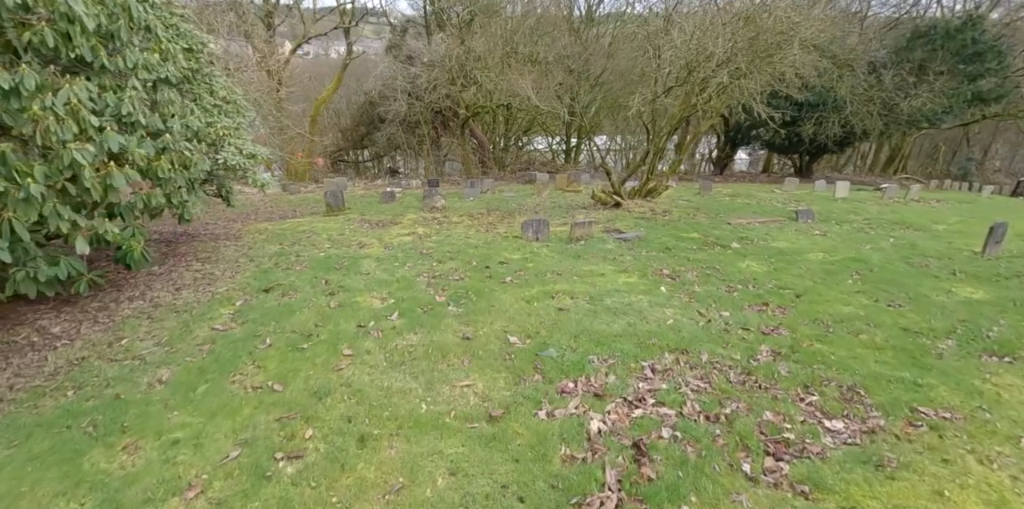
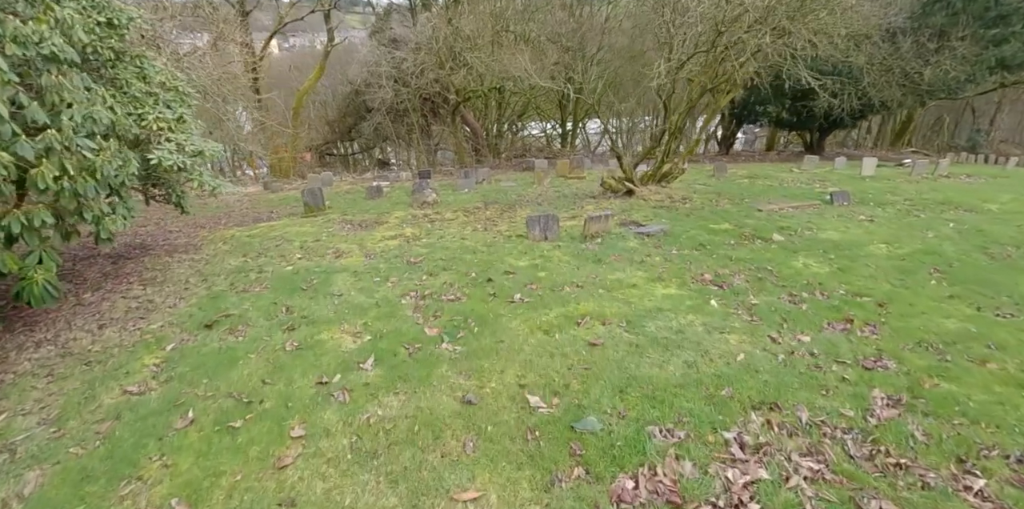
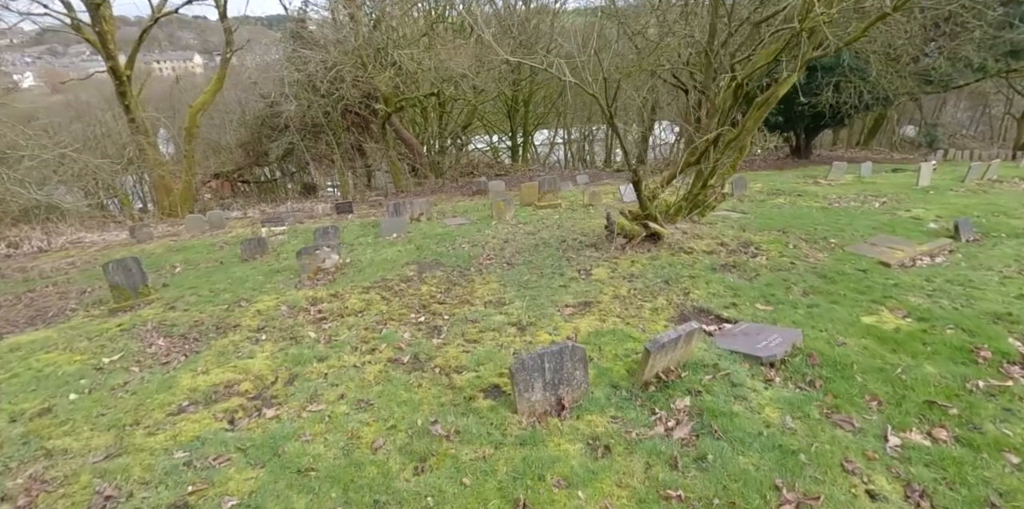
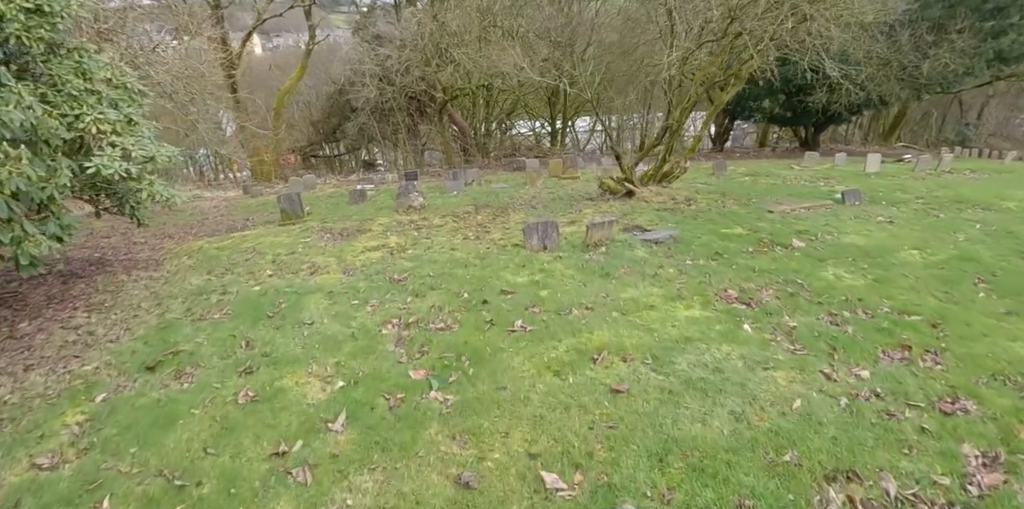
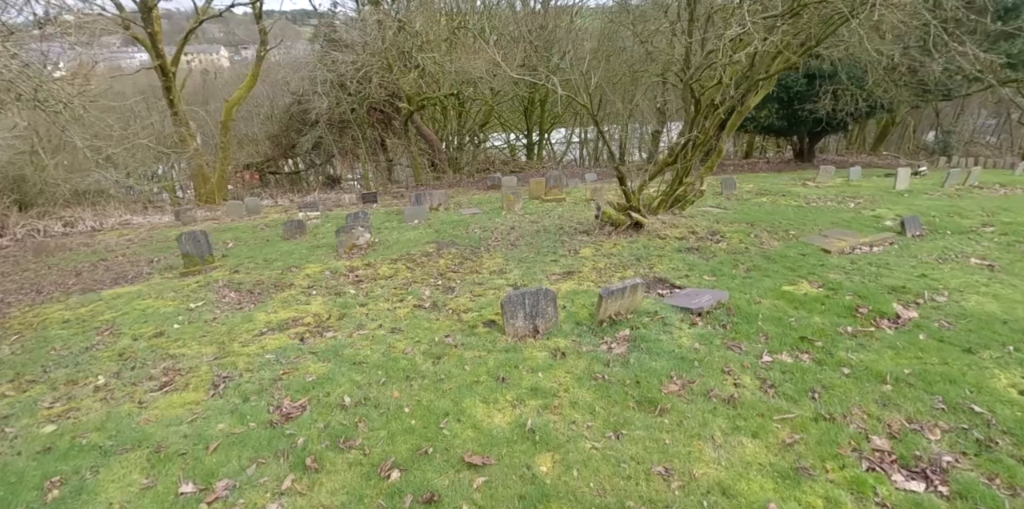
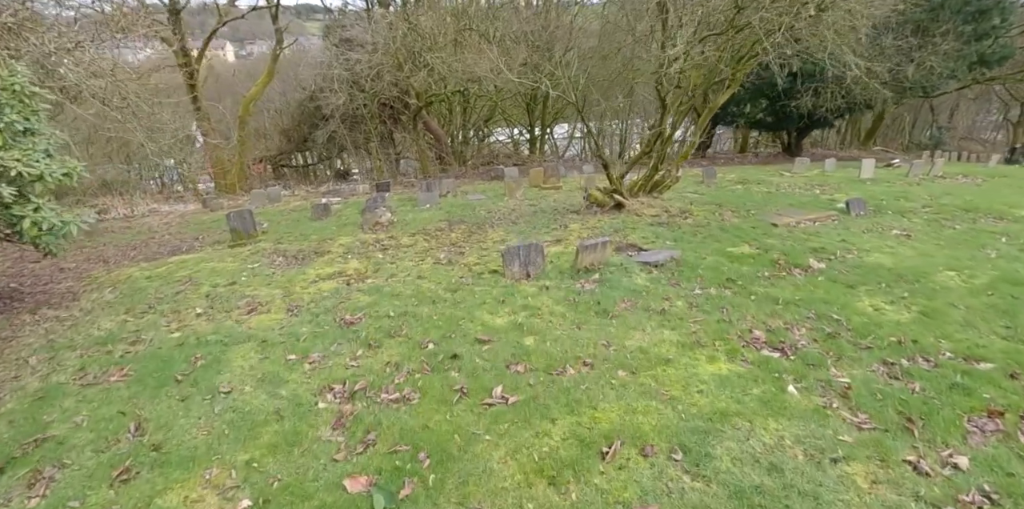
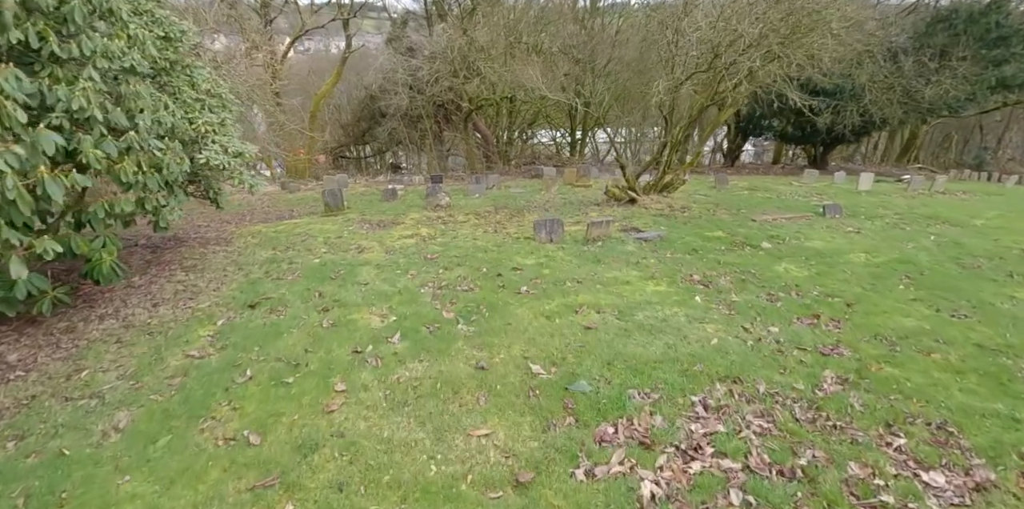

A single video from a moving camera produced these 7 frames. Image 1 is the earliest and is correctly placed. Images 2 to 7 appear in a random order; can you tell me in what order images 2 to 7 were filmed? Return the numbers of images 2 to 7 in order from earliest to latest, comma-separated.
7, 2, 4, 6, 5, 3
